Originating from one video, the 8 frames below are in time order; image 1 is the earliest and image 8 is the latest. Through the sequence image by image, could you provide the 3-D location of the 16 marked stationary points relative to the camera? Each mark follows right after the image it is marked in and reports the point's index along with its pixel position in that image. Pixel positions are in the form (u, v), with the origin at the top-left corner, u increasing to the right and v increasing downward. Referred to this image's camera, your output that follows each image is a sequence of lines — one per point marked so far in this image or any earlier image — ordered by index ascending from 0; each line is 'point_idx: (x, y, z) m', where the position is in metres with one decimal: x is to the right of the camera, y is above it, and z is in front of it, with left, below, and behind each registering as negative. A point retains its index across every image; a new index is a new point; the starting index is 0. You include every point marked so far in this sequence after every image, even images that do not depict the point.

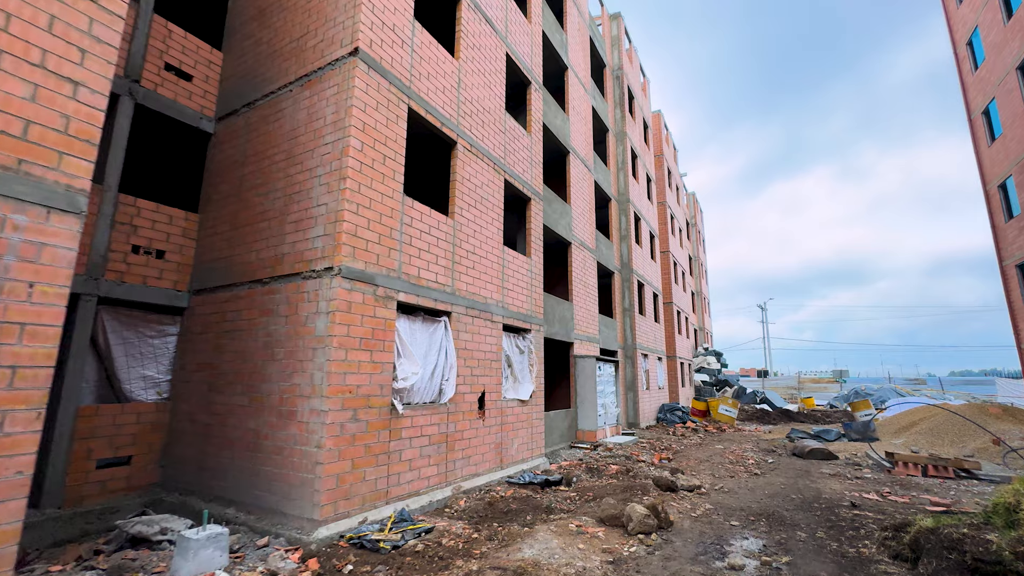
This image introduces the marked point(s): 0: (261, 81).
0: (-3.5, +2.9, +6.3) m
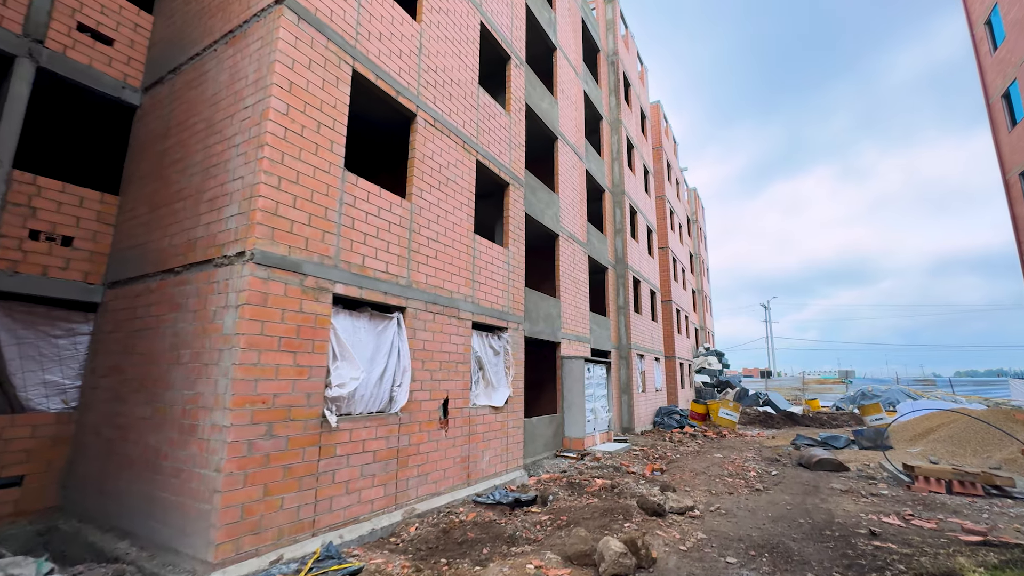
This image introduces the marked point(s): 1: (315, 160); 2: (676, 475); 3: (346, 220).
0: (-4.0, +3.0, +5.5) m
1: (-2.0, +1.3, +4.7) m
2: (+2.9, -3.3, +7.9) m
3: (-1.8, +0.7, +4.9) m
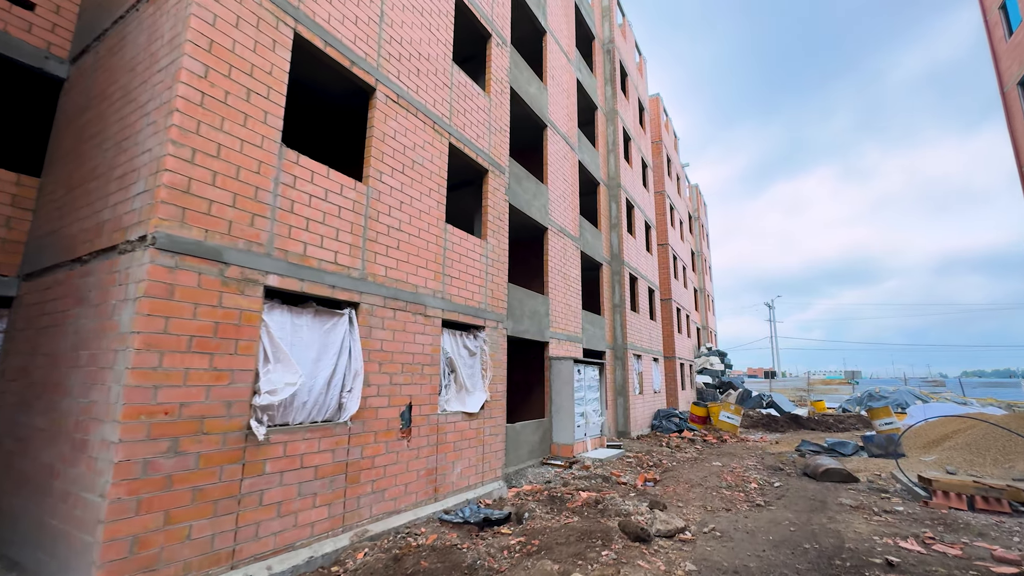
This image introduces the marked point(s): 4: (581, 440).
0: (-4.3, +3.1, +4.9) m
1: (-2.4, +1.4, +4.0) m
2: (+2.5, -3.2, +7.3) m
3: (-2.2, +0.8, +4.3) m
4: (+1.5, -3.3, +9.9) m
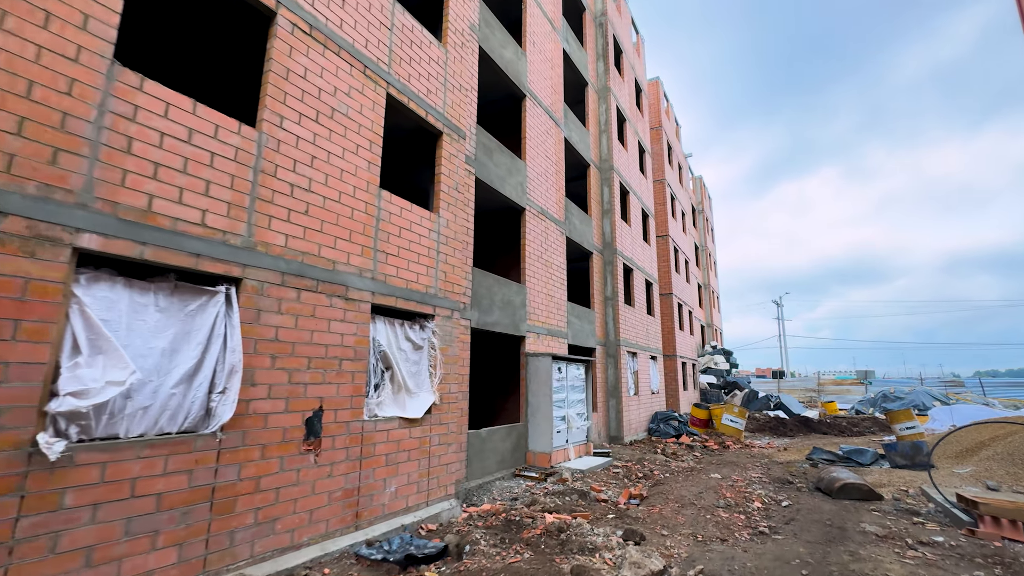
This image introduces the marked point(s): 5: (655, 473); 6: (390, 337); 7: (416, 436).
0: (-5.0, +3.3, +3.8) m
1: (-3.1, +1.6, +2.9) m
2: (+1.9, -3.0, +6.1) m
3: (-2.8, +1.1, +3.2) m
4: (+1.0, -3.1, +8.7) m
5: (+2.7, -3.5, +8.6) m
6: (-1.5, -0.6, +5.4) m
7: (-1.2, -1.8, +5.5) m
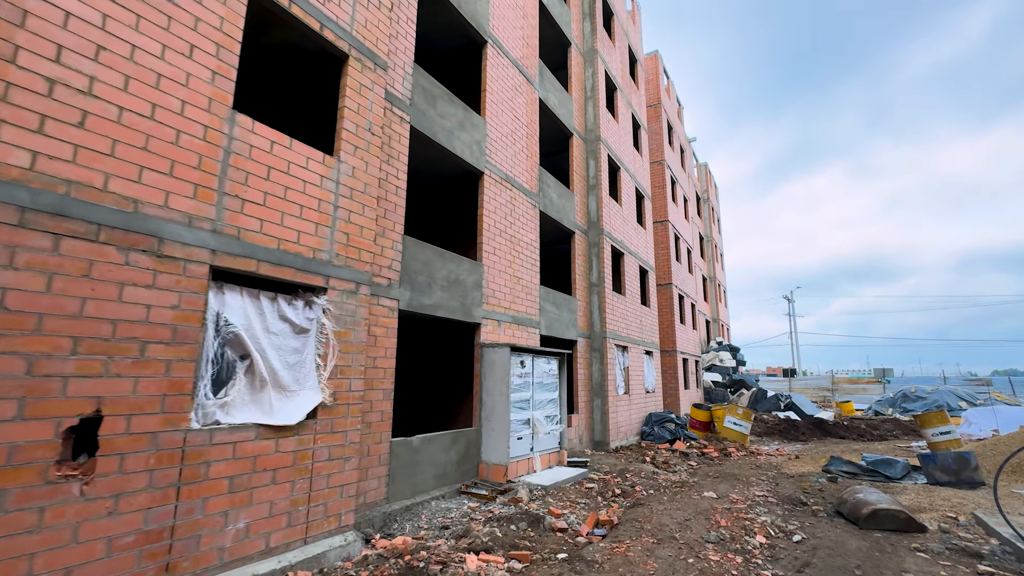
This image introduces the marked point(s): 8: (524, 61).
0: (-5.8, +3.6, +2.4) m
1: (-3.9, +2.0, +1.5) m
2: (+1.1, -2.6, +4.6) m
3: (-3.7, +1.4, +1.8) m
4: (+0.2, -2.7, +7.2) m
5: (+1.9, -3.1, +7.1) m
6: (-2.3, -0.2, +4.0) m
7: (-2.0, -1.4, +4.0) m
8: (+0.2, +4.8, +9.6) m
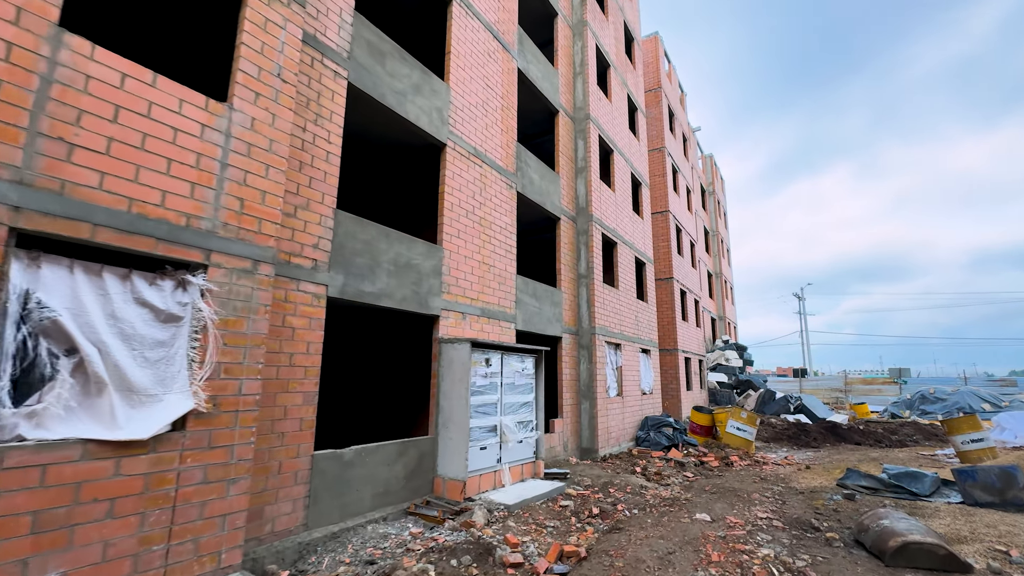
0: (-6.4, +3.8, +1.6) m
1: (-4.6, +2.2, +0.6) m
2: (+0.6, -2.4, +3.6) m
3: (-4.3, +1.6, +0.9) m
4: (-0.3, -2.5, +6.3) m
5: (+1.4, -2.9, +6.1) m
6: (-2.9, -0.1, +3.0) m
7: (-2.5, -1.3, +3.1) m
8: (-0.3, +5.0, +8.6) m
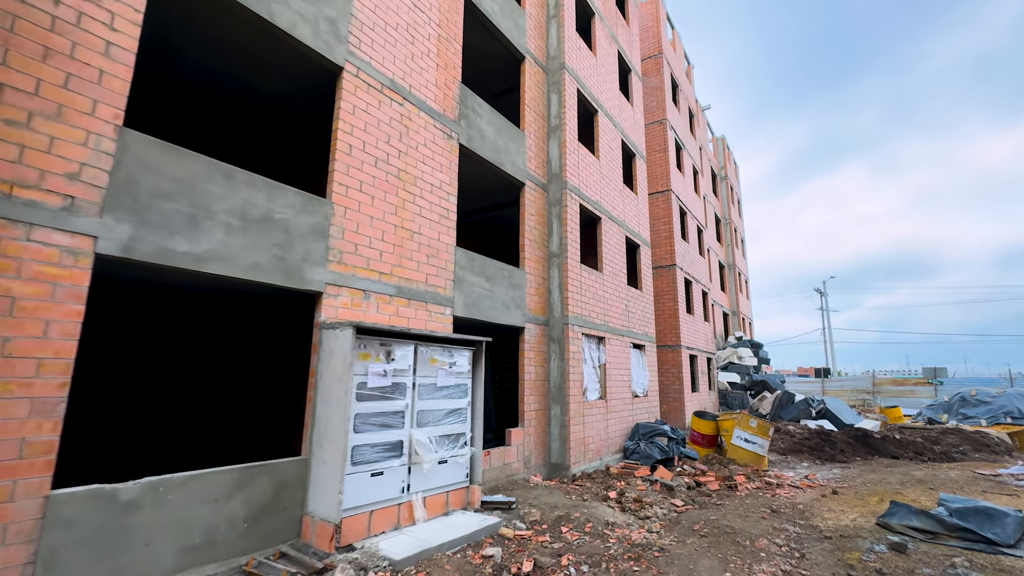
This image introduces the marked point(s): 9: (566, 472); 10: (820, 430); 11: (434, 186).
0: (-7.6, +4.1, +0.1) m
1: (-5.7, +2.5, -0.9) m
2: (-0.4, -2.0, +1.9) m
3: (-5.4, +1.9, -0.7) m
4: (-1.2, -2.2, +4.6) m
5: (+0.5, -2.6, +4.3) m
6: (-3.9, +0.3, +1.4) m
7: (-3.6, -0.9, +1.5) m
8: (-1.1, +5.3, +6.9) m
9: (+0.9, -3.1, +7.6) m
10: (+8.2, -3.8, +12.0) m
11: (-1.1, +1.4, +6.2) m
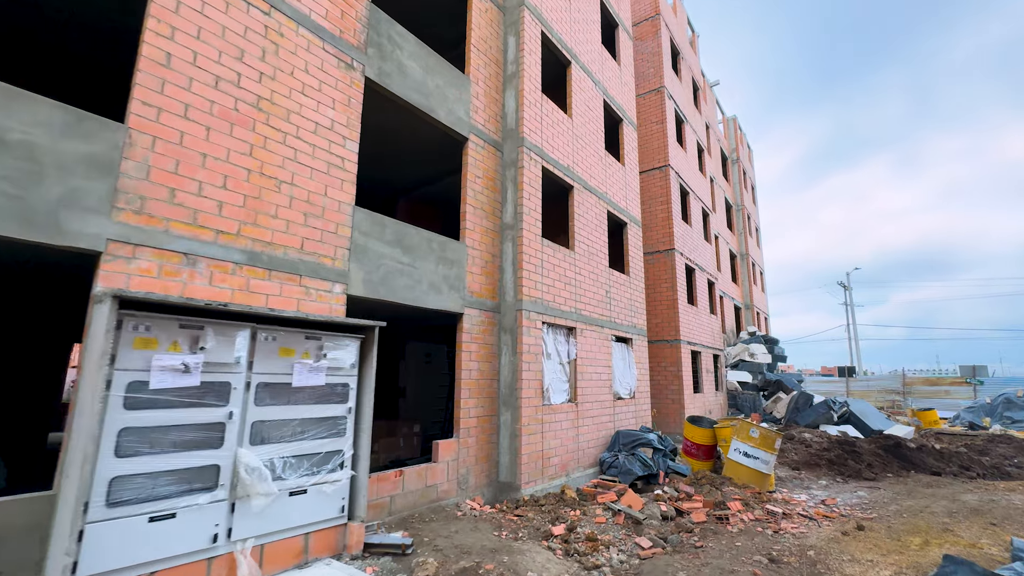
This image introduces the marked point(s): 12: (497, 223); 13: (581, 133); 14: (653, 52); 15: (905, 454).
0: (-8.7, +4.4, -1.1) m
1: (-6.9, +2.8, -2.2) m
2: (-1.5, -1.7, +0.4) m
3: (-6.6, +2.2, -2.0) m
4: (-2.2, -1.9, +3.1) m
5: (-0.5, -2.2, +2.8) m
6: (-5.0, +0.6, +0.1) m
7: (-4.7, -0.6, +0.1) m
8: (-2.1, +5.6, +5.5) m
9: (+0.1, -2.8, +6.1) m
10: (+7.5, -3.4, +10.2) m
11: (-2.0, +1.7, +4.8) m
12: (-0.2, +1.0, +7.2) m
13: (+1.4, +3.1, +9.0) m
14: (+4.6, +7.7, +14.8) m
15: (+7.7, -3.2, +8.9) m
